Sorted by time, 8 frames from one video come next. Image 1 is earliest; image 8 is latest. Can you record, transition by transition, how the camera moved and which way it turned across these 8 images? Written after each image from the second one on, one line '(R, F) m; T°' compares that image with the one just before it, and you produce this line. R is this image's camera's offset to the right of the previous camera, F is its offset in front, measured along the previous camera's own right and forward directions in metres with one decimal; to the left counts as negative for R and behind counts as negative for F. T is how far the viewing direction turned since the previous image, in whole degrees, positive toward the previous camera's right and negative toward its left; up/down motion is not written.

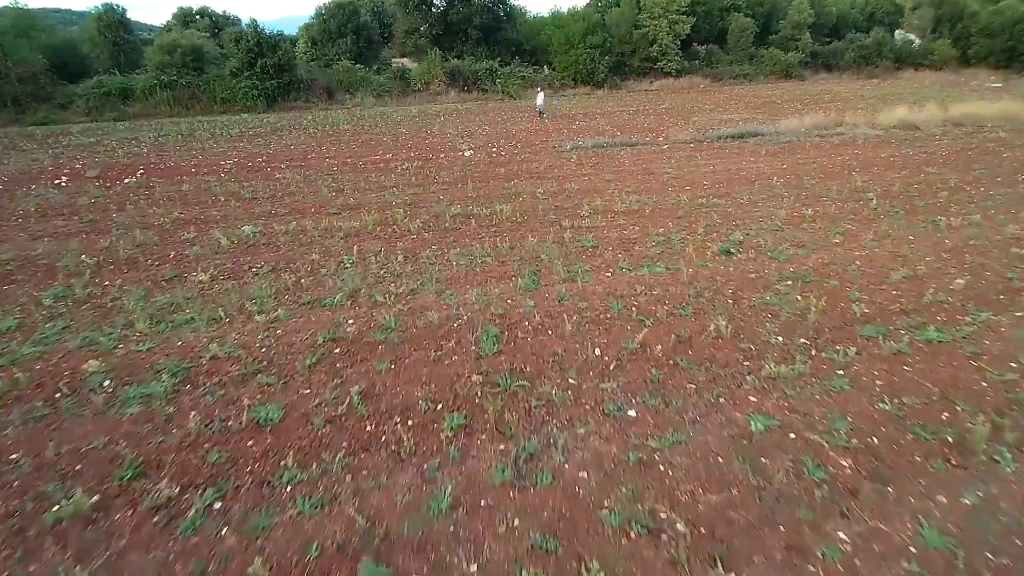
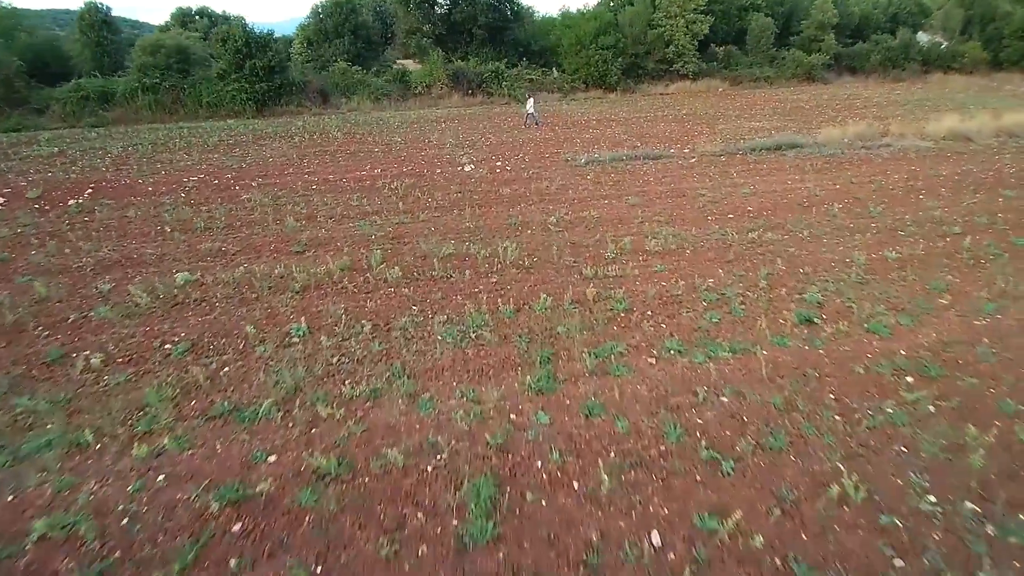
(0.0, +2.4) m; -1°
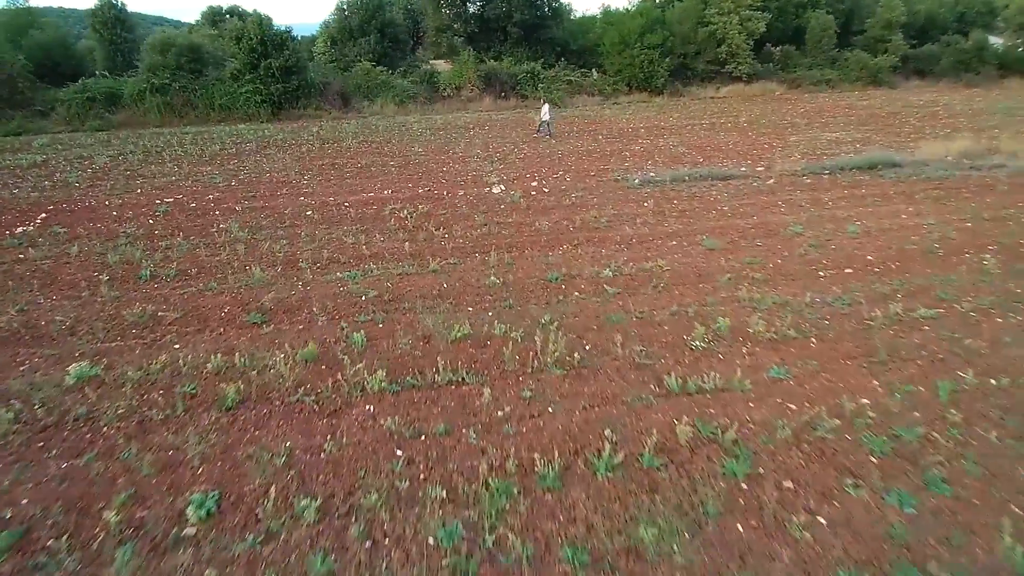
(-0.1, +2.9) m; -3°
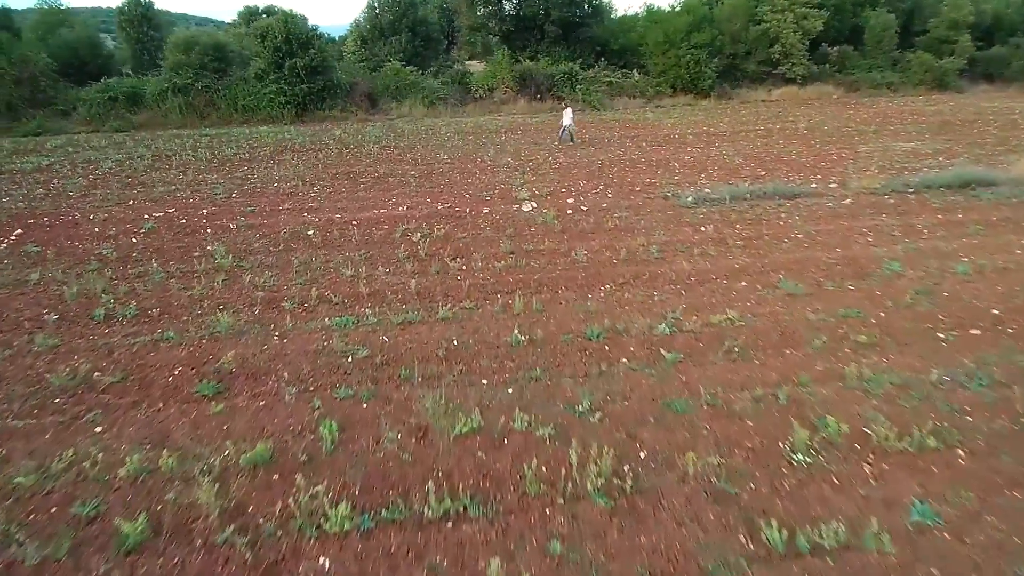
(0.0, +1.7) m; -3°
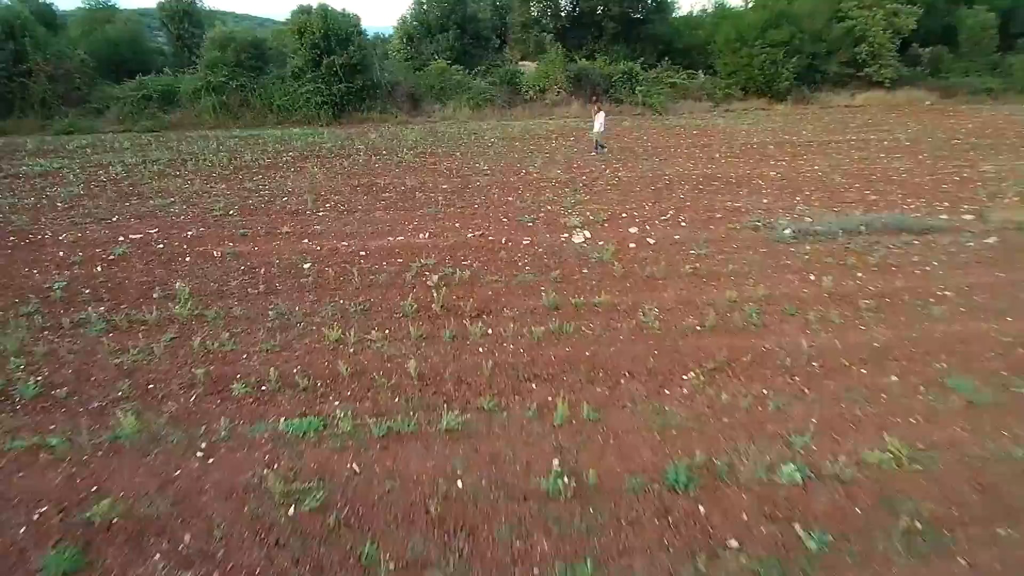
(0.0, +2.3) m; -4°
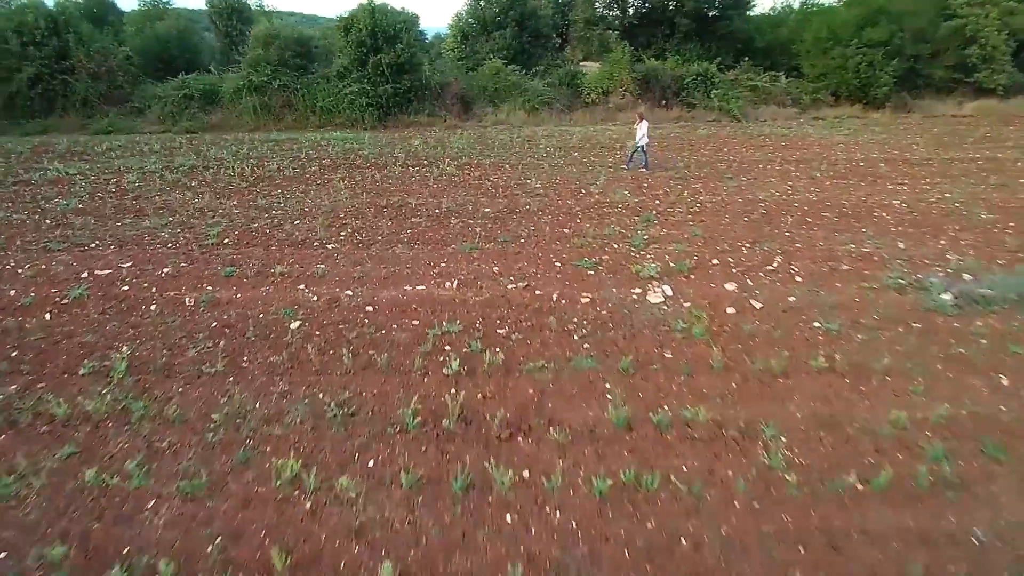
(0.0, +2.2) m; -5°
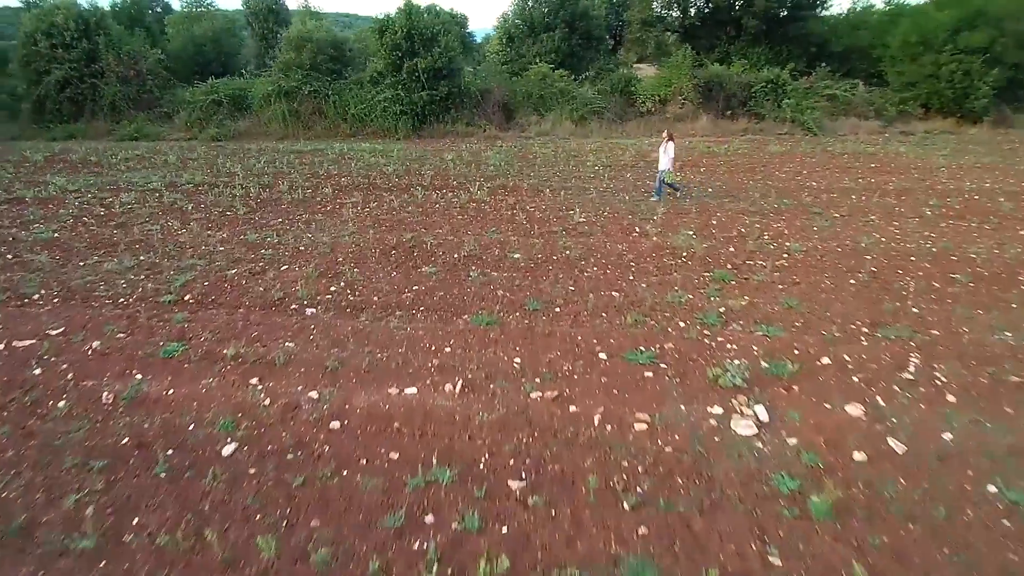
(+0.1, +2.0) m; -4°
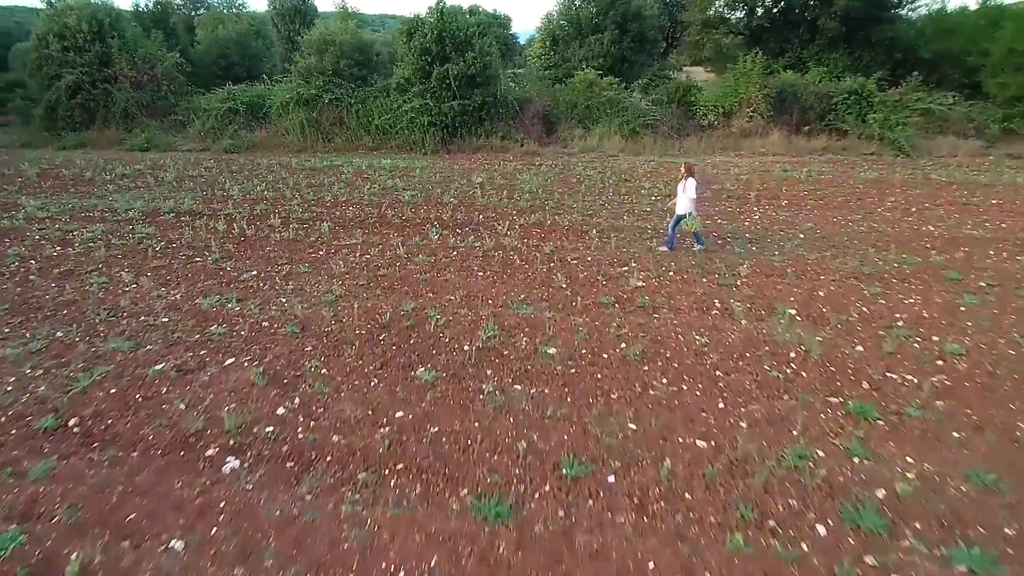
(0.0, +2.3) m; -3°
